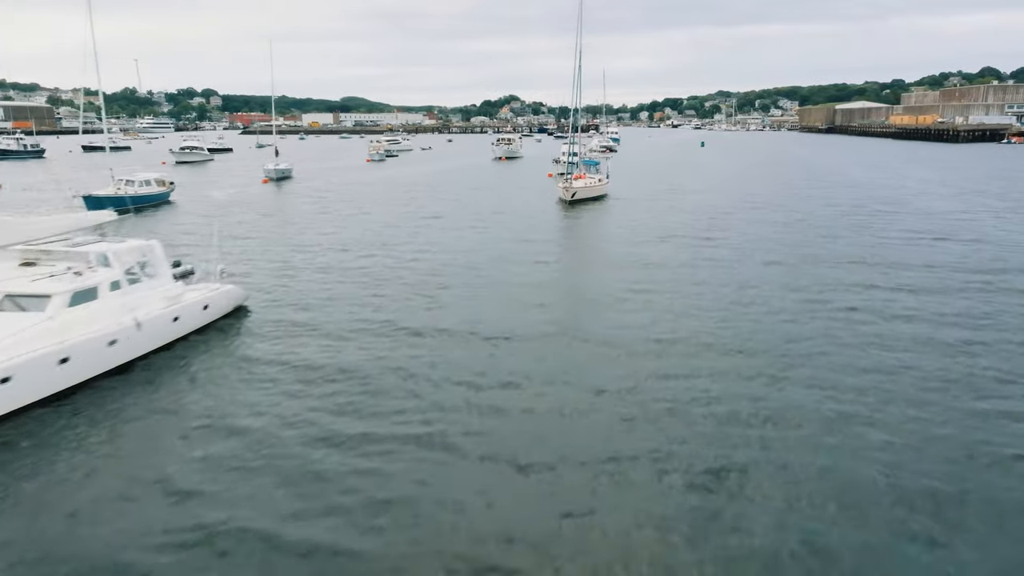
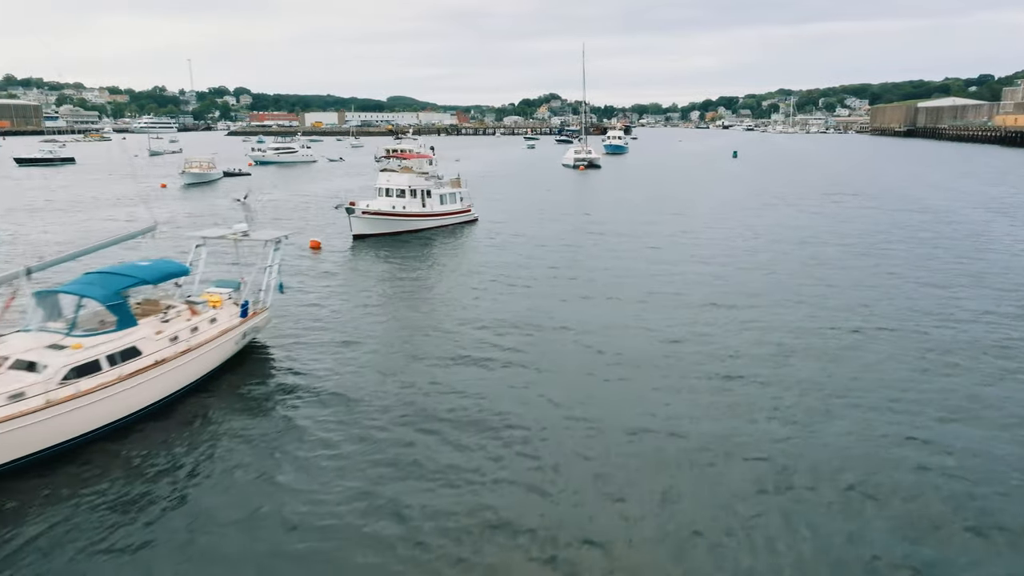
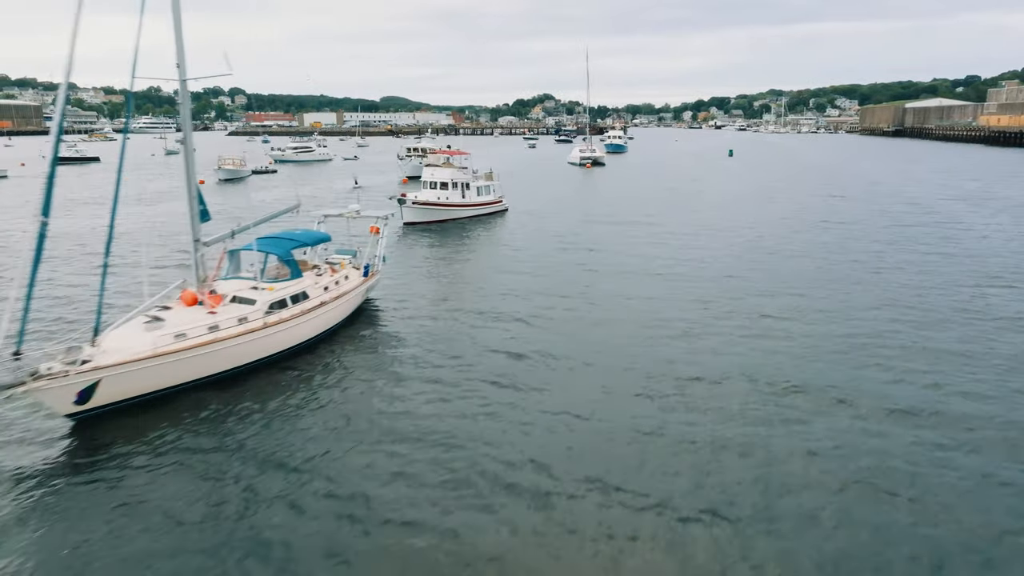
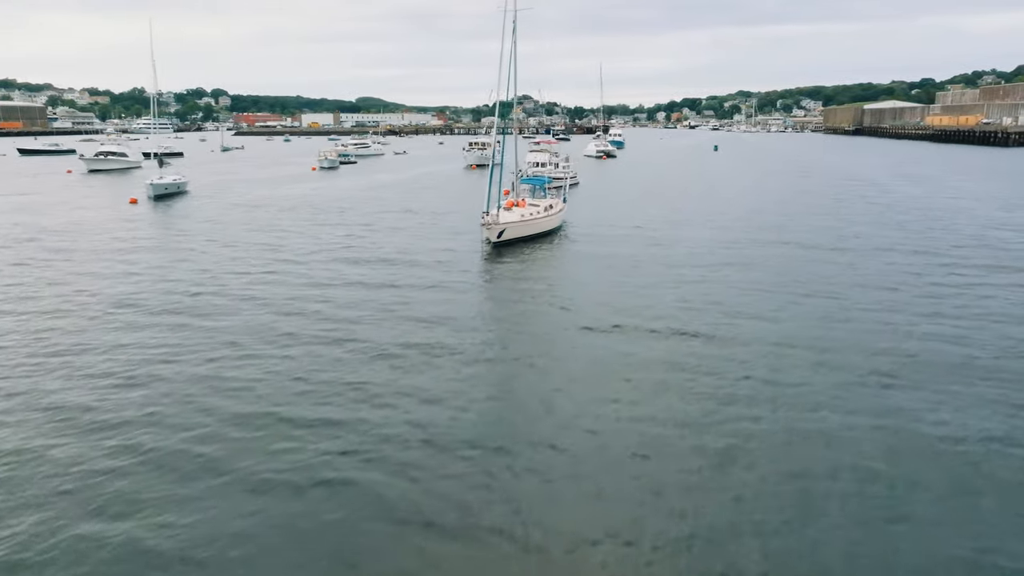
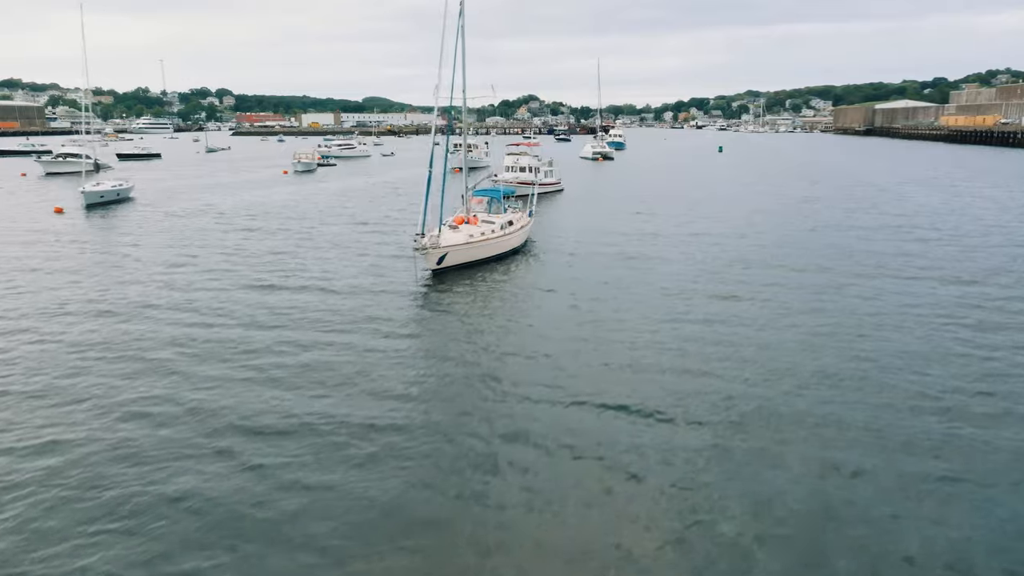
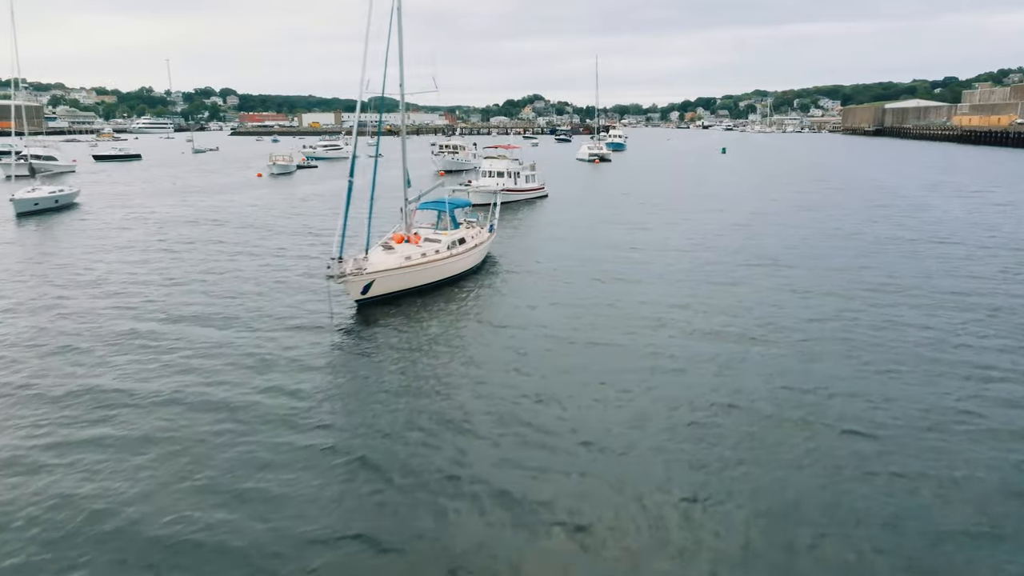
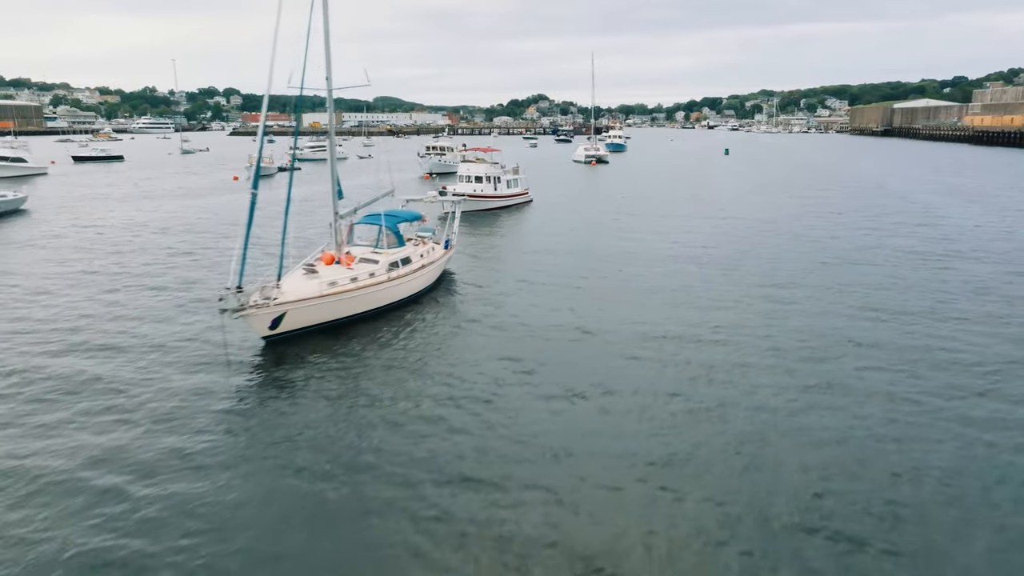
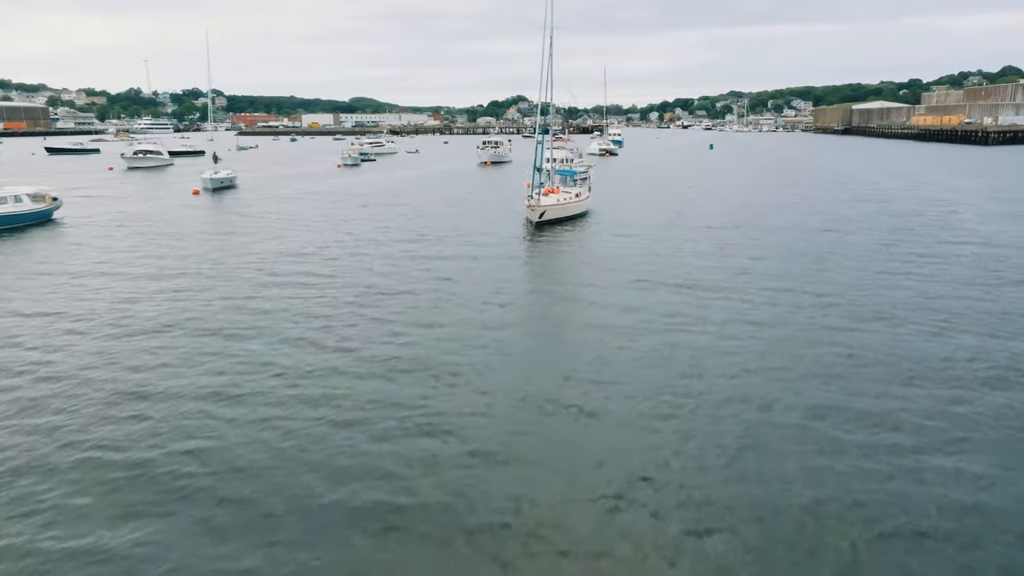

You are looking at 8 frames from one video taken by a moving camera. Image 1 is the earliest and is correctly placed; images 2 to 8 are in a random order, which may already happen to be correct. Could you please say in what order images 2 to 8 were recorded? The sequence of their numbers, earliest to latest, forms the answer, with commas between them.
8, 4, 5, 6, 7, 3, 2
